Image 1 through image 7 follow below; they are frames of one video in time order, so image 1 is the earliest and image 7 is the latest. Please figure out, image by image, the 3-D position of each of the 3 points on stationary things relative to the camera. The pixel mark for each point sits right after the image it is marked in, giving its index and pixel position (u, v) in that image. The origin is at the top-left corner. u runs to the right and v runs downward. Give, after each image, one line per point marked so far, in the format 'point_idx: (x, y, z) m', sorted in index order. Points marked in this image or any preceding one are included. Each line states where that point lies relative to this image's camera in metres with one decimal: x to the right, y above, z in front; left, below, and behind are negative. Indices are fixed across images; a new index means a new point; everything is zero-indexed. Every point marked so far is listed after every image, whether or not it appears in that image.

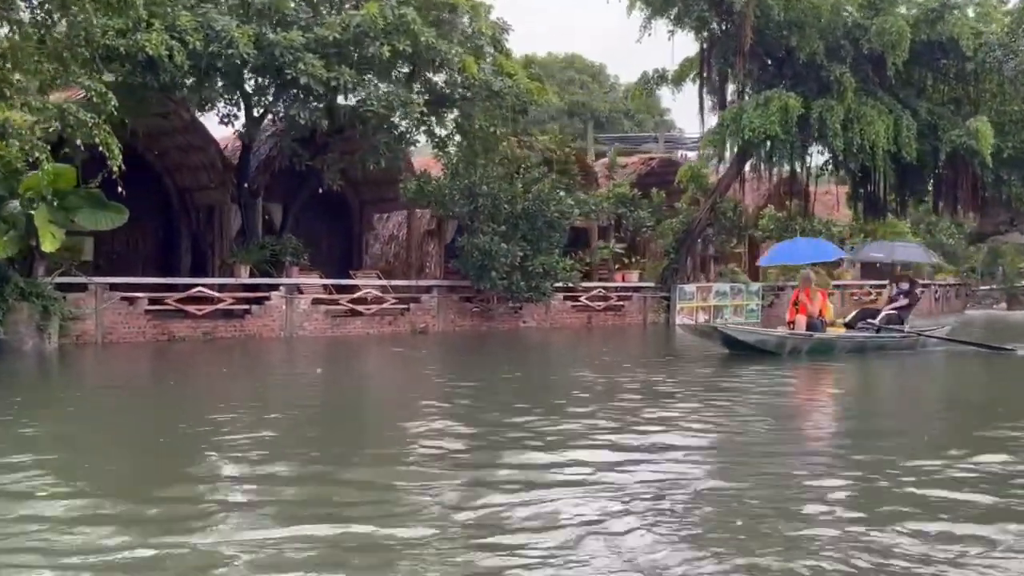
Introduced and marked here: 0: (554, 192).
0: (+0.9, +2.1, +20.0) m
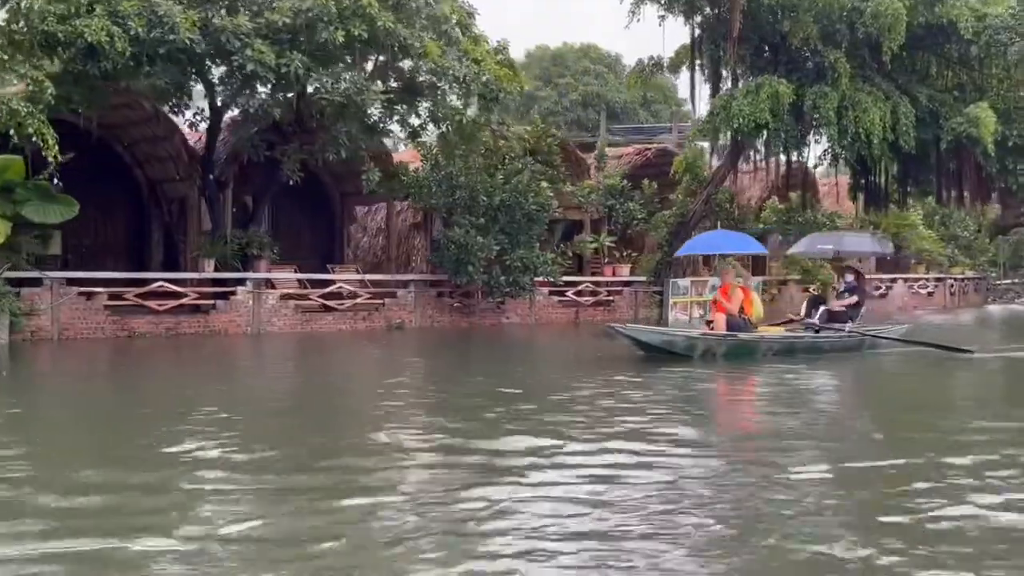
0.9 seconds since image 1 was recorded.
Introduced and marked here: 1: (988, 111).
0: (+0.4, +2.2, +19.3) m
1: (+9.9, +3.7, +19.4) m
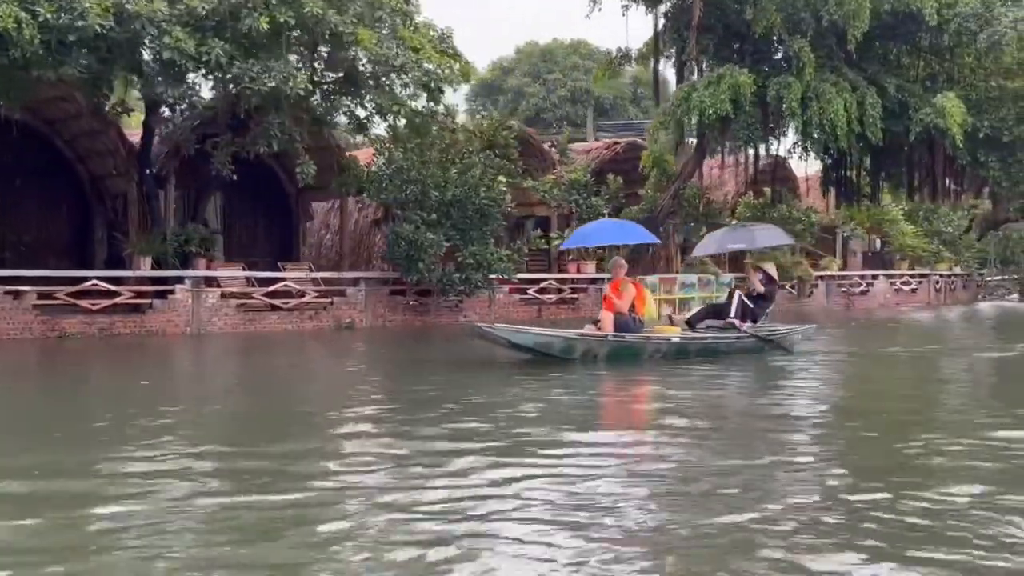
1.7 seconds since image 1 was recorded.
0: (-0.5, +2.2, +18.7) m
1: (+8.9, +3.8, +18.8) m
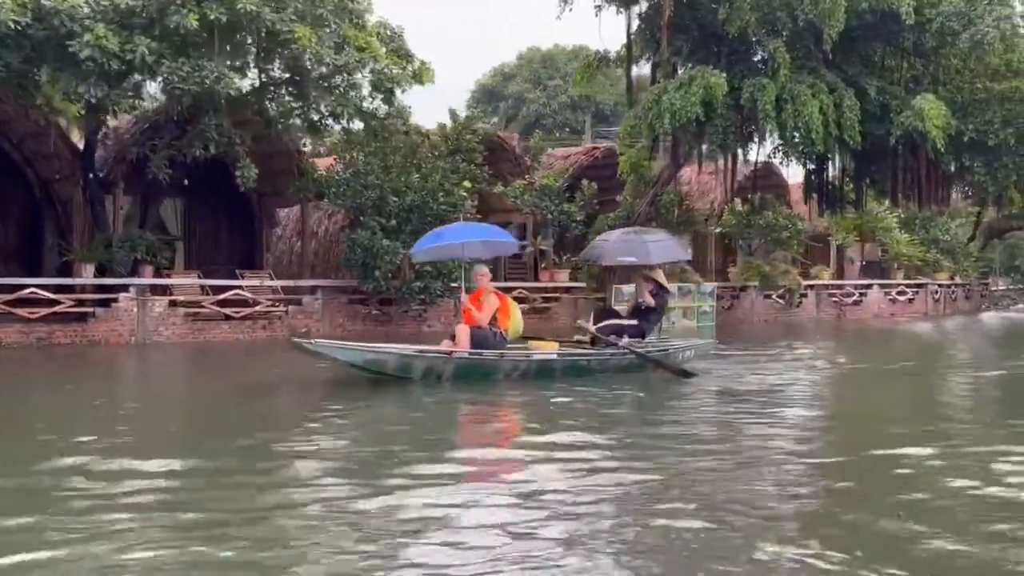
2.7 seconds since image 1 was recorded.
0: (-1.3, +2.0, +18.1) m
1: (+8.2, +3.6, +18.0) m
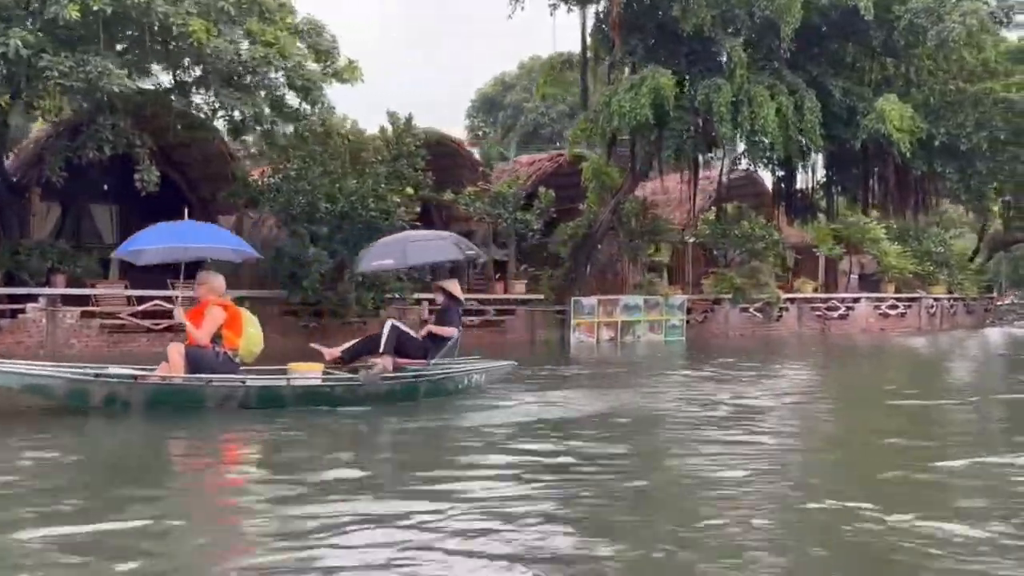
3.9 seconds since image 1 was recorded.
0: (-2.4, +1.8, +17.2) m
1: (+7.1, +3.3, +16.9) m
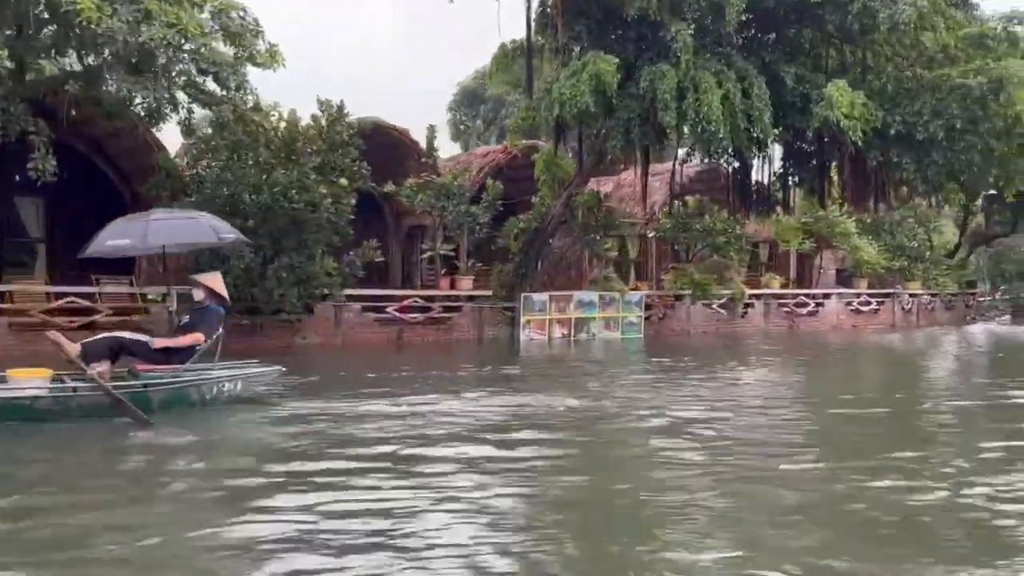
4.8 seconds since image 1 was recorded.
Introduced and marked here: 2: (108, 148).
0: (-3.5, +1.9, +16.4) m
1: (+6.0, +3.4, +16.1) m
2: (-7.6, +2.7, +17.5) m
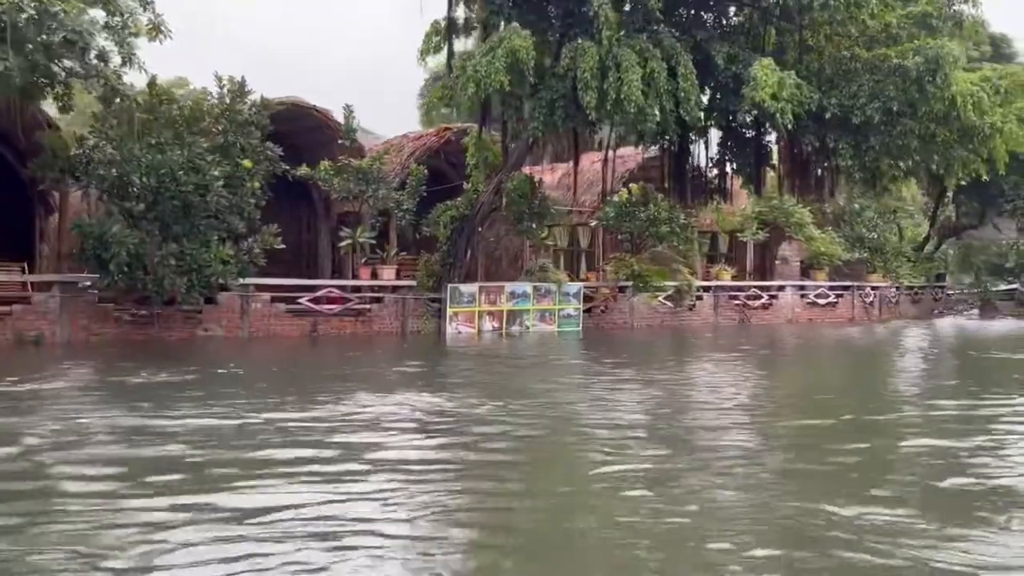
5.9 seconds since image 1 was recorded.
0: (-5.0, +2.1, +15.3) m
1: (+4.5, +3.5, +15.1) m
2: (-9.1, +2.9, +16.4) m
